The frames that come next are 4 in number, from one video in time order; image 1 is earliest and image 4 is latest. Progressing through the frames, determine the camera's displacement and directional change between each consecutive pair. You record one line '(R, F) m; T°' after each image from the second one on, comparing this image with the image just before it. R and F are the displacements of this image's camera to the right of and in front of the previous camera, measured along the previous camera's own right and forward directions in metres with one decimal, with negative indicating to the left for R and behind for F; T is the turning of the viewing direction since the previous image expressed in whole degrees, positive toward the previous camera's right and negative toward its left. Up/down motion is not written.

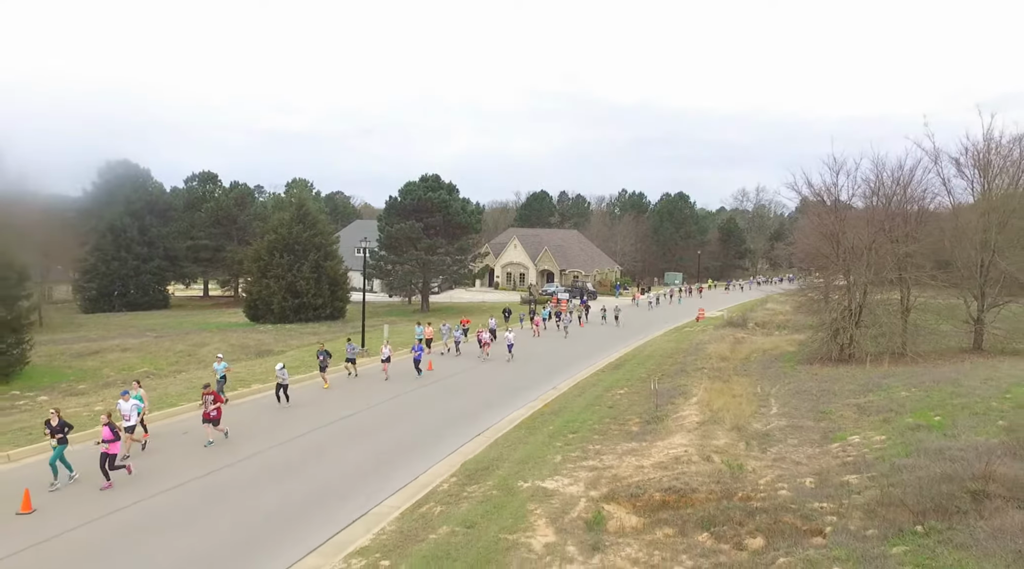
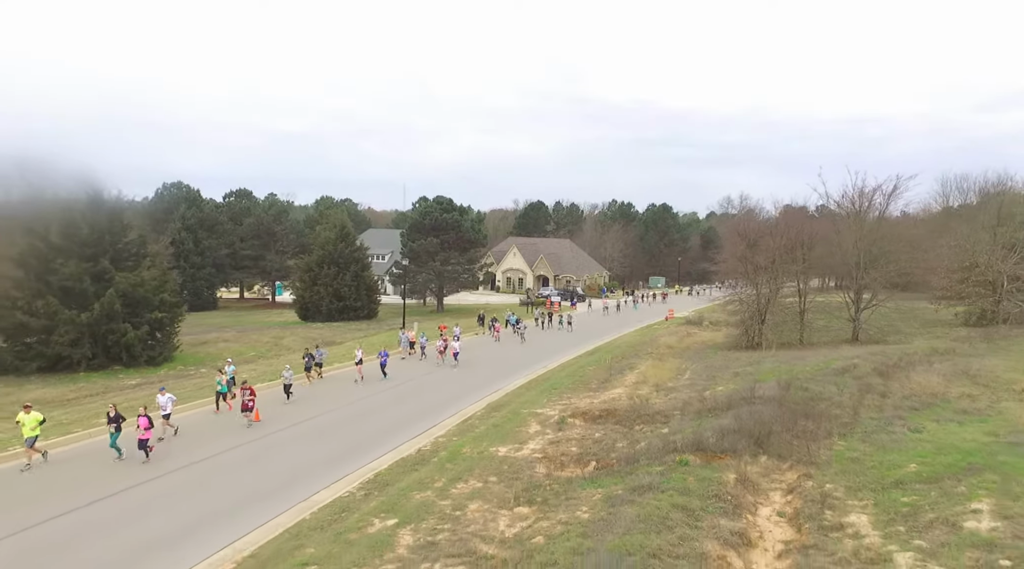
(-0.2, -9.5) m; 0°
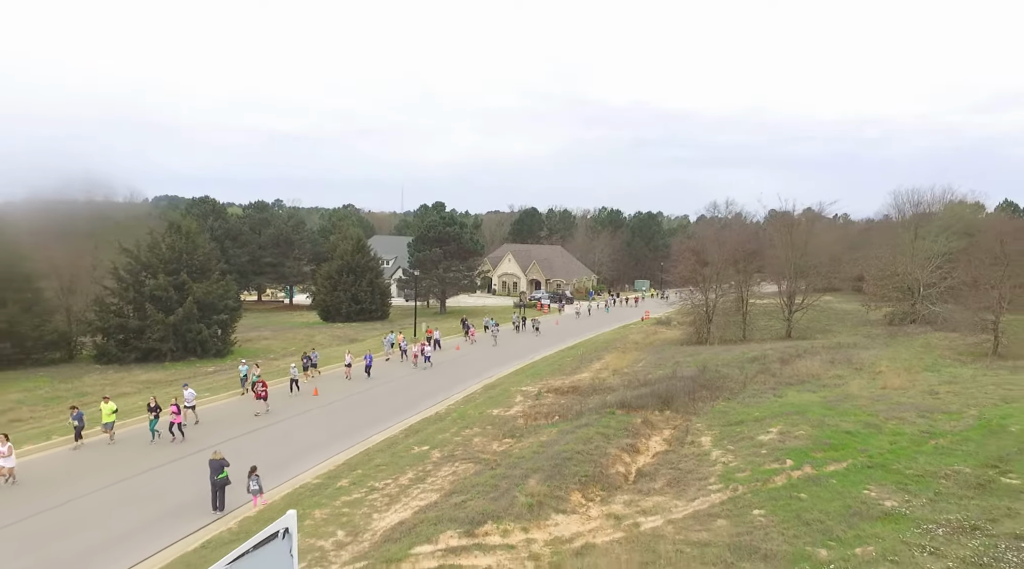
(+0.2, -7.4) m; 0°
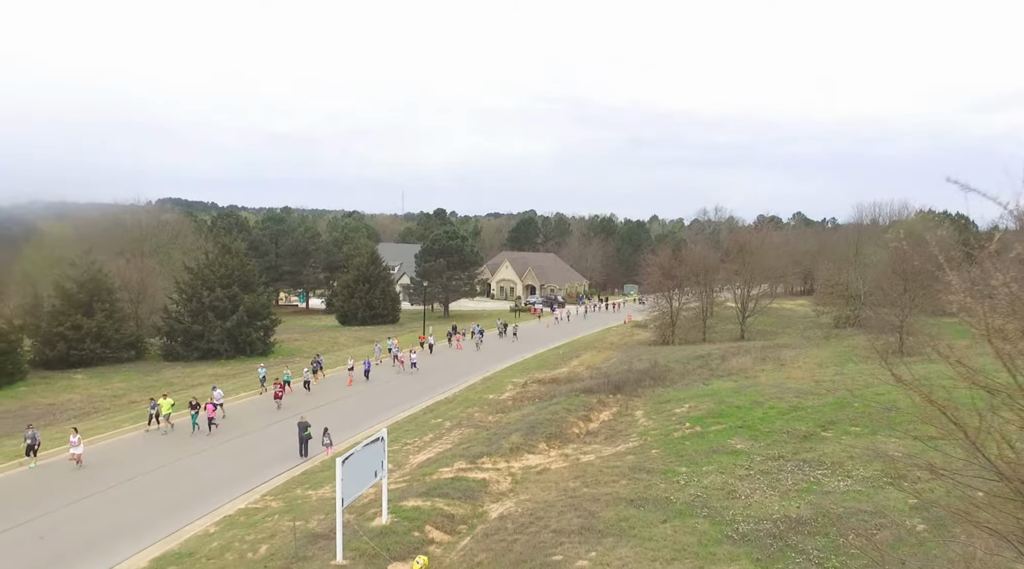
(+0.3, -7.4) m; 0°
